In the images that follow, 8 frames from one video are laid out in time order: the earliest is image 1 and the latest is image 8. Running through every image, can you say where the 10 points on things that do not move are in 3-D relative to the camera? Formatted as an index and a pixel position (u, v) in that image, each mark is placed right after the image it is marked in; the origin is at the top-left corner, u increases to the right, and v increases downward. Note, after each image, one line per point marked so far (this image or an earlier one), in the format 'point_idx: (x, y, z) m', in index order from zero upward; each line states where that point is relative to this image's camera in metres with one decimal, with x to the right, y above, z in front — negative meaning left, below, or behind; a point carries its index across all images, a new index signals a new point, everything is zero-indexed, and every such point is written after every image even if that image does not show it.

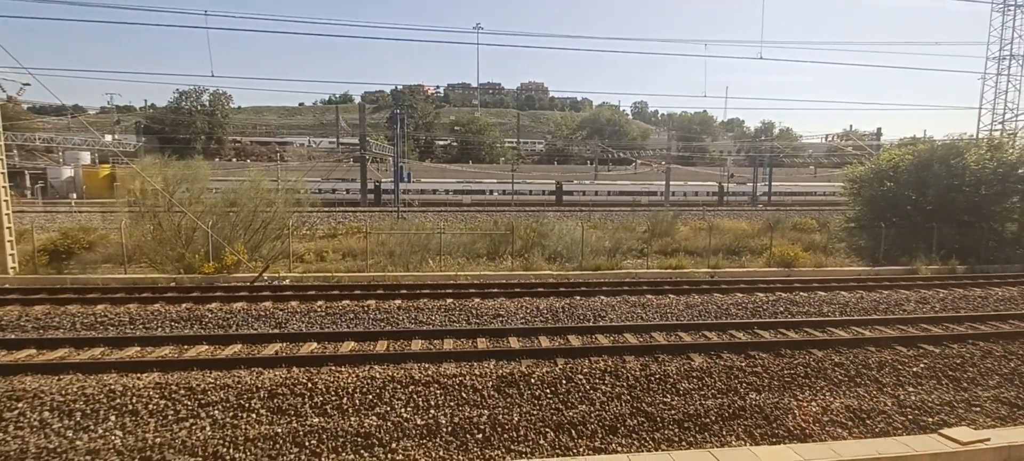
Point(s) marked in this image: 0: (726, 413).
0: (+2.7, -2.3, +6.3) m
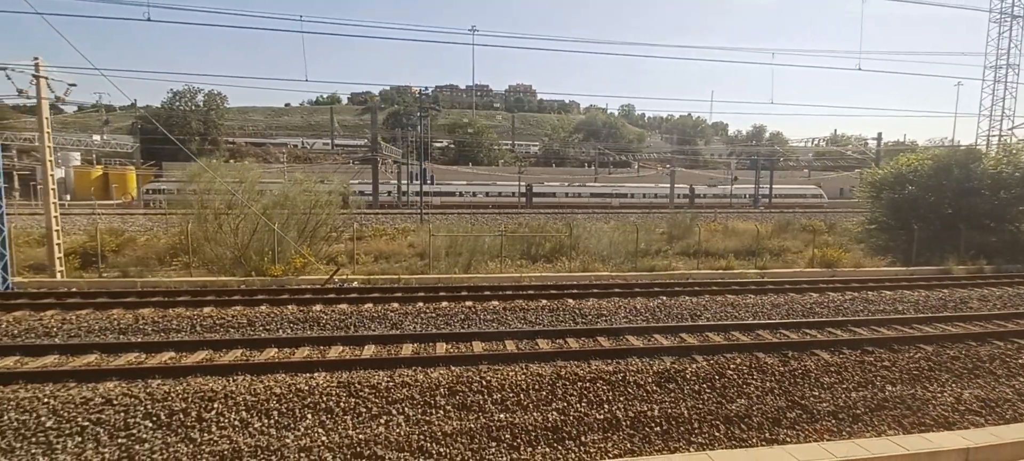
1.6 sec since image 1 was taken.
0: (+4.9, -2.4, +6.7) m
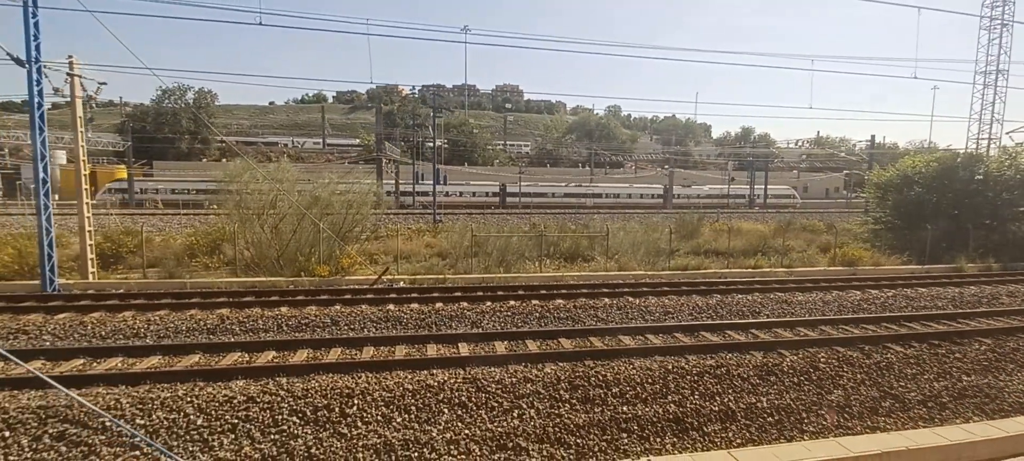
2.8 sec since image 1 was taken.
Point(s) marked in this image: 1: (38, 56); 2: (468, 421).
0: (+6.4, -2.4, +7.1) m
1: (-11.5, +4.3, +12.0) m
2: (-0.5, -2.3, +5.9) m
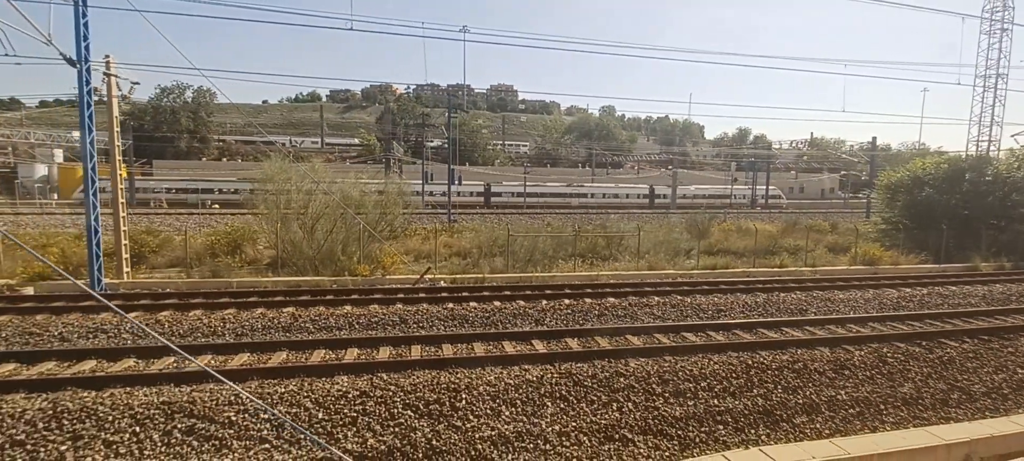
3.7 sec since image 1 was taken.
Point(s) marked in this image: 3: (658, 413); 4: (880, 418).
0: (+7.7, -2.4, +7.5) m
1: (-10.4, +4.3, +12.1) m
2: (+0.8, -2.3, +6.2) m
3: (+1.9, -2.3, +6.3) m
4: (+4.9, -2.5, +6.6) m
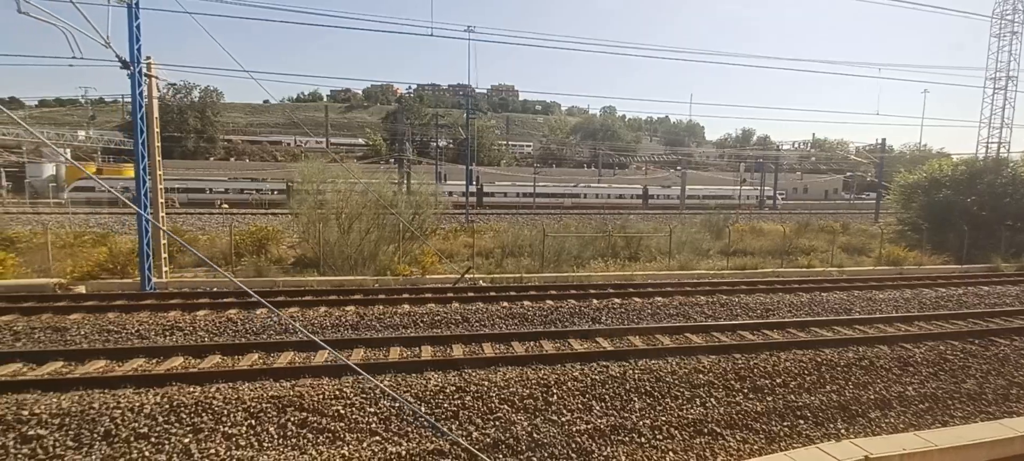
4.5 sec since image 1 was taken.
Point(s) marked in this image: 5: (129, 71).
0: (+8.8, -2.4, +7.7) m
1: (-9.2, +4.3, +12.2) m
2: (+1.9, -2.3, +6.4) m
3: (+3.0, -2.3, +6.5) m
4: (+6.1, -2.5, +6.8) m
5: (-9.3, +3.9, +12.0) m
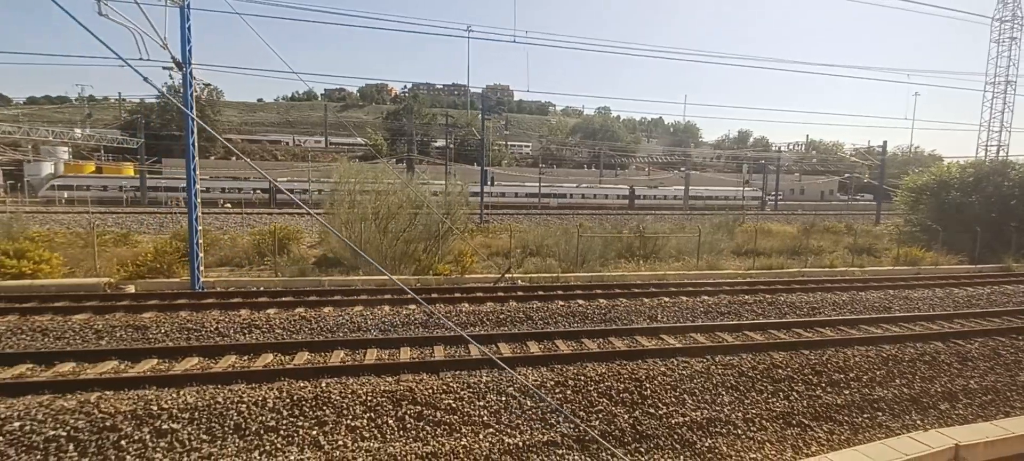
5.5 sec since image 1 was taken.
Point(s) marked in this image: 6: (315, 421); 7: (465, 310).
0: (+10.1, -2.4, +8.2) m
1: (-8.0, +4.3, +12.3) m
2: (+3.2, -2.3, +6.7) m
3: (+4.3, -2.4, +6.8) m
4: (+7.3, -2.5, +7.2) m
5: (-8.1, +3.9, +12.1) m
6: (-2.3, -2.2, +5.7) m
7: (-1.0, -1.6, +10.2) m
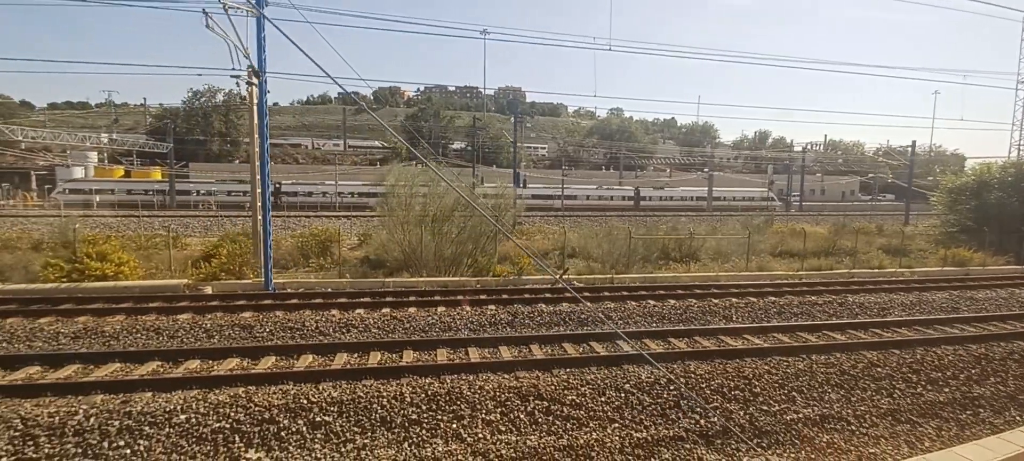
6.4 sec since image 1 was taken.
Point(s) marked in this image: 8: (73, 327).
0: (+11.7, -2.4, +8.2) m
1: (-6.4, +4.2, +12.8) m
2: (+4.8, -2.4, +6.9) m
3: (+5.9, -2.4, +7.0) m
4: (+8.9, -2.6, +7.3) m
5: (-6.5, +3.8, +12.6) m
6: (-0.7, -2.2, +6.0) m
7: (+0.6, -1.7, +10.4) m
8: (-7.7, -1.7, +8.7) m
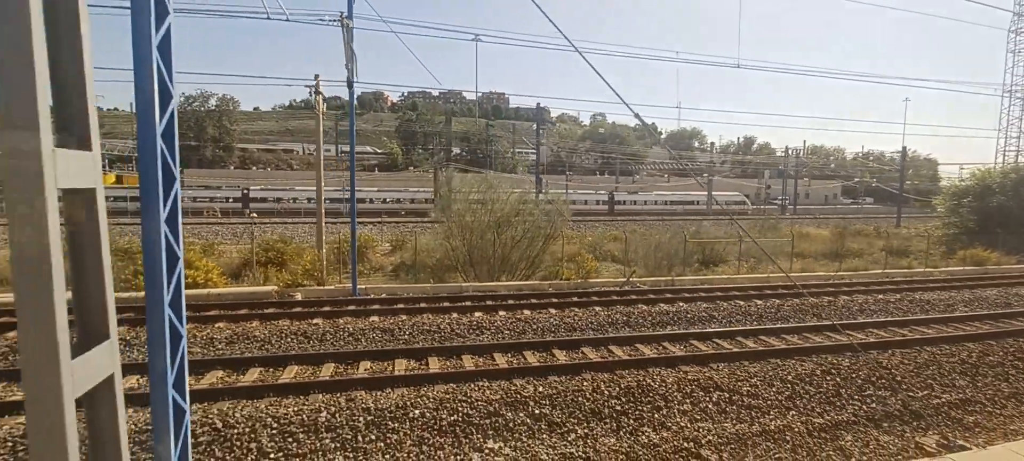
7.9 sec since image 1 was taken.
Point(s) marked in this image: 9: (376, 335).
0: (+14.1, -2.4, +9.3) m
1: (-4.2, +4.0, +13.1) m
2: (+7.3, -2.4, +7.7) m
3: (+8.4, -2.4, +7.9) m
4: (+11.4, -2.6, +8.3) m
5: (-4.3, +3.6, +12.9) m
6: (+1.8, -2.3, +6.5) m
7: (+3.0, -1.8, +11.0) m
8: (-5.3, -1.9, +9.0) m
9: (-2.5, -1.9, +9.1) m
